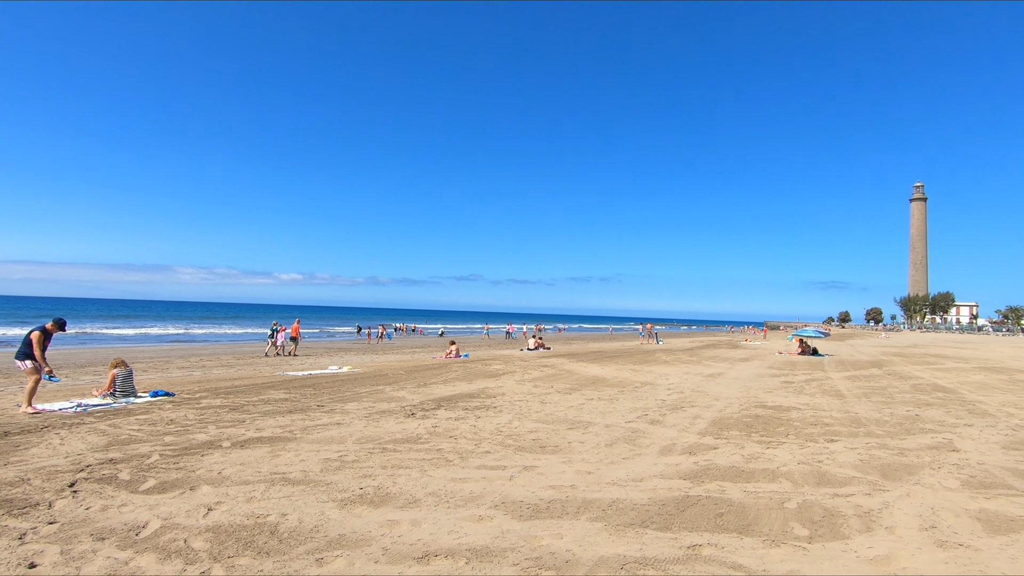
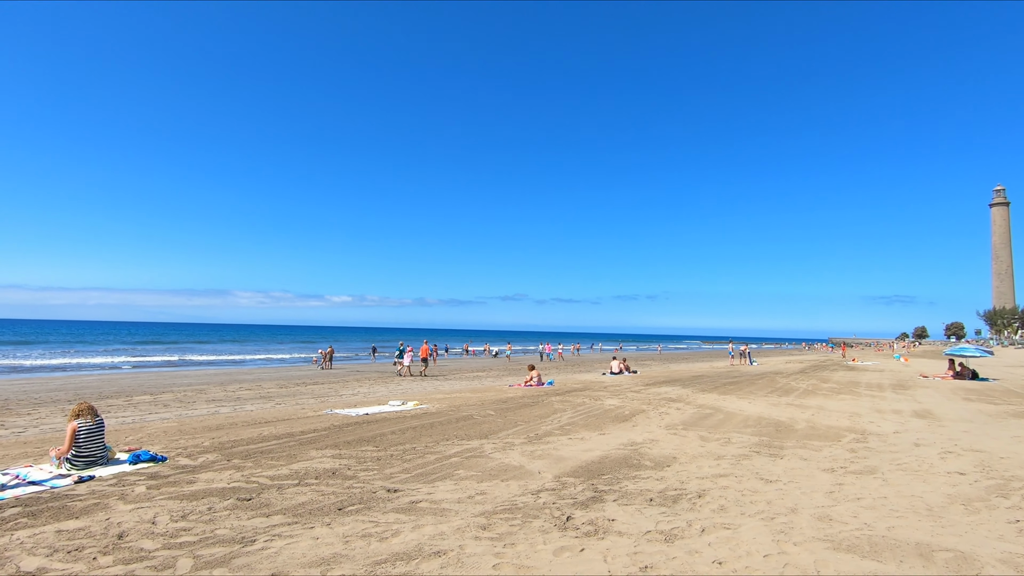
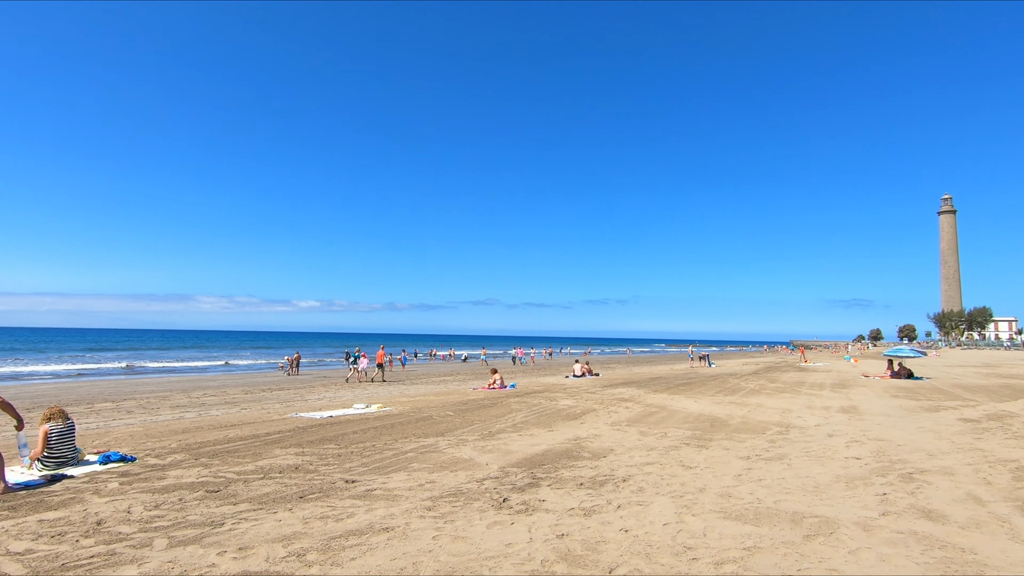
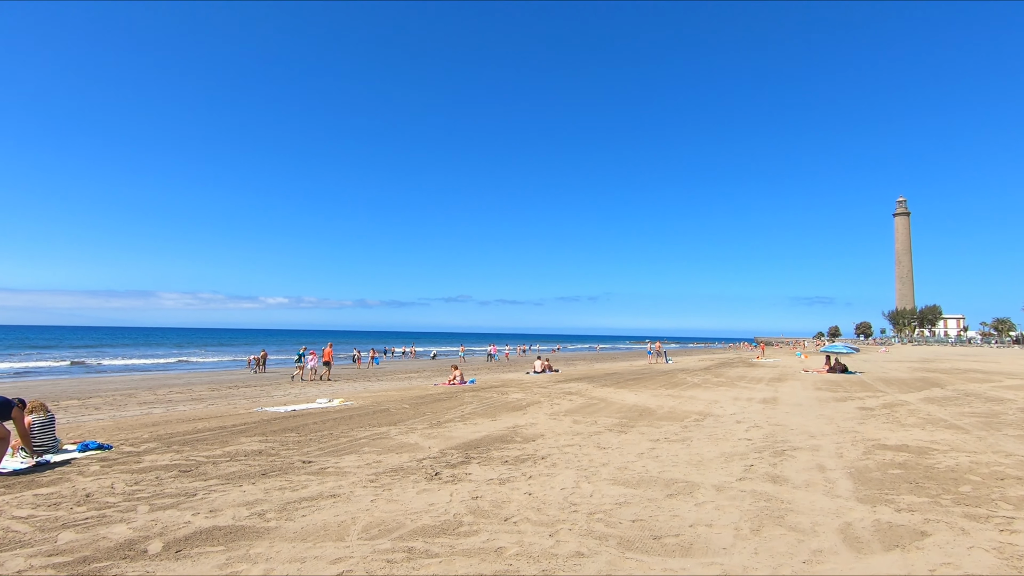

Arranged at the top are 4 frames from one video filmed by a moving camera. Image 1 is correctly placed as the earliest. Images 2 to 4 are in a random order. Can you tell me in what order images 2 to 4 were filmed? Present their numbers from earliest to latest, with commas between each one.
4, 3, 2
